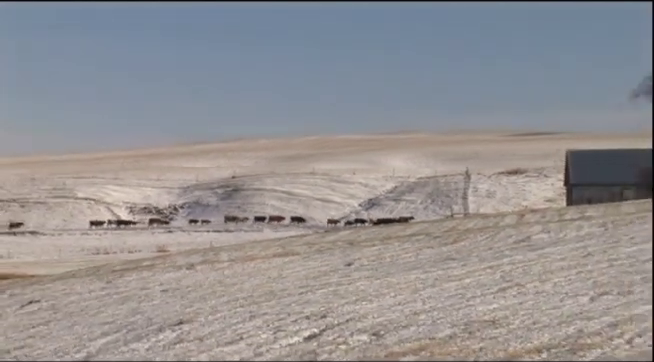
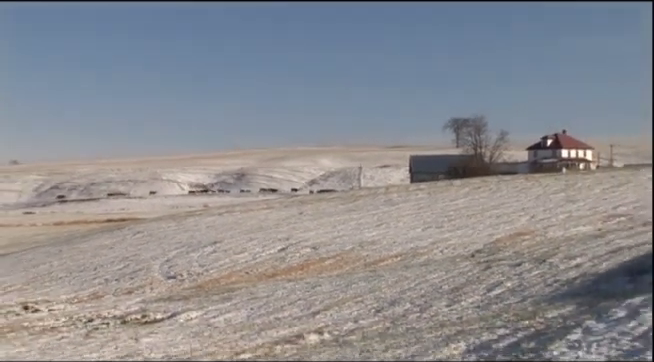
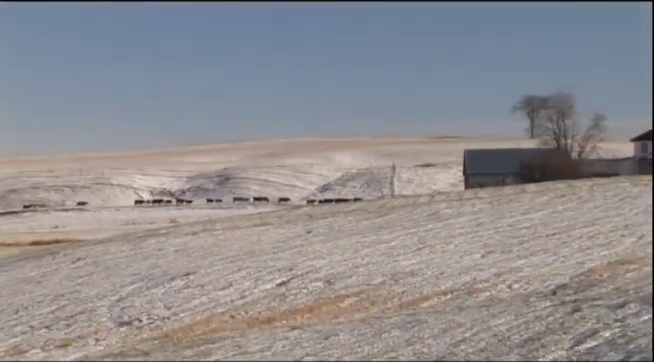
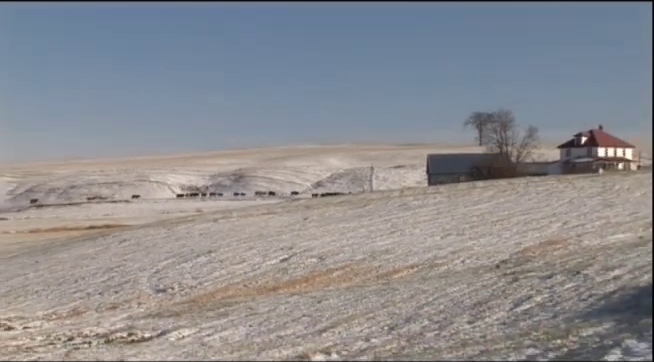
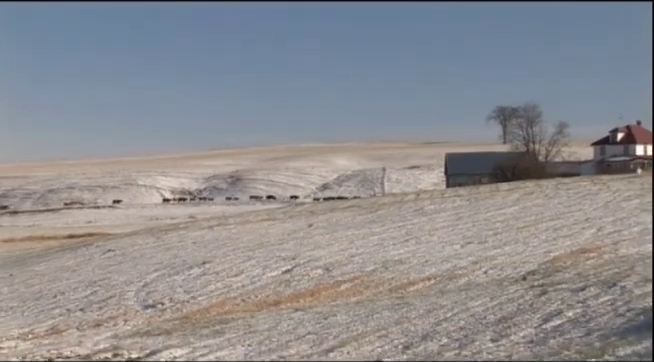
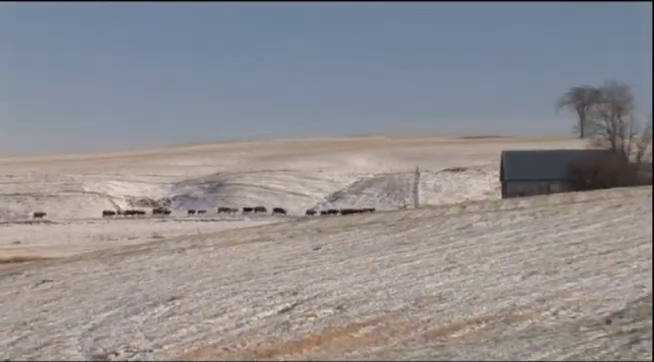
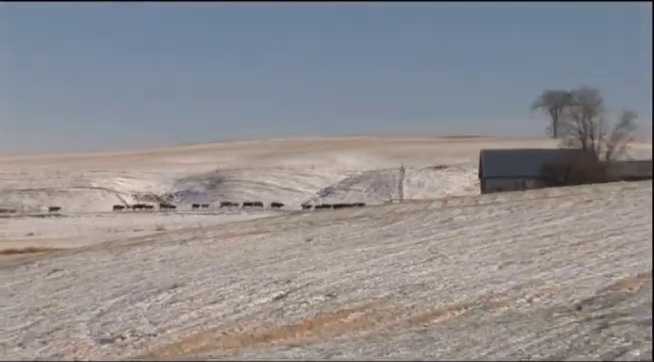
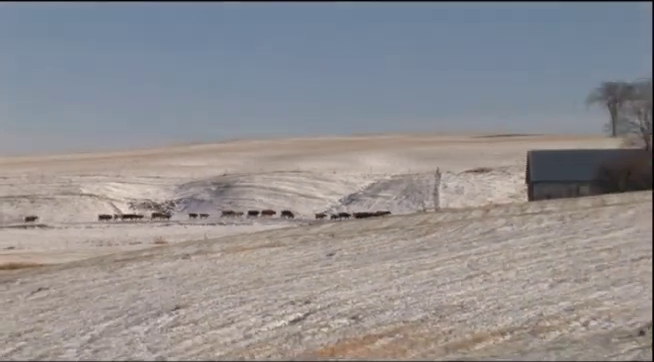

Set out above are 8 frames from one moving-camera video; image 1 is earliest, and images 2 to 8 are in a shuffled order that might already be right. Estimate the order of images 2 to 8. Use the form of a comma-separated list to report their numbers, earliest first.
8, 6, 7, 3, 5, 4, 2
